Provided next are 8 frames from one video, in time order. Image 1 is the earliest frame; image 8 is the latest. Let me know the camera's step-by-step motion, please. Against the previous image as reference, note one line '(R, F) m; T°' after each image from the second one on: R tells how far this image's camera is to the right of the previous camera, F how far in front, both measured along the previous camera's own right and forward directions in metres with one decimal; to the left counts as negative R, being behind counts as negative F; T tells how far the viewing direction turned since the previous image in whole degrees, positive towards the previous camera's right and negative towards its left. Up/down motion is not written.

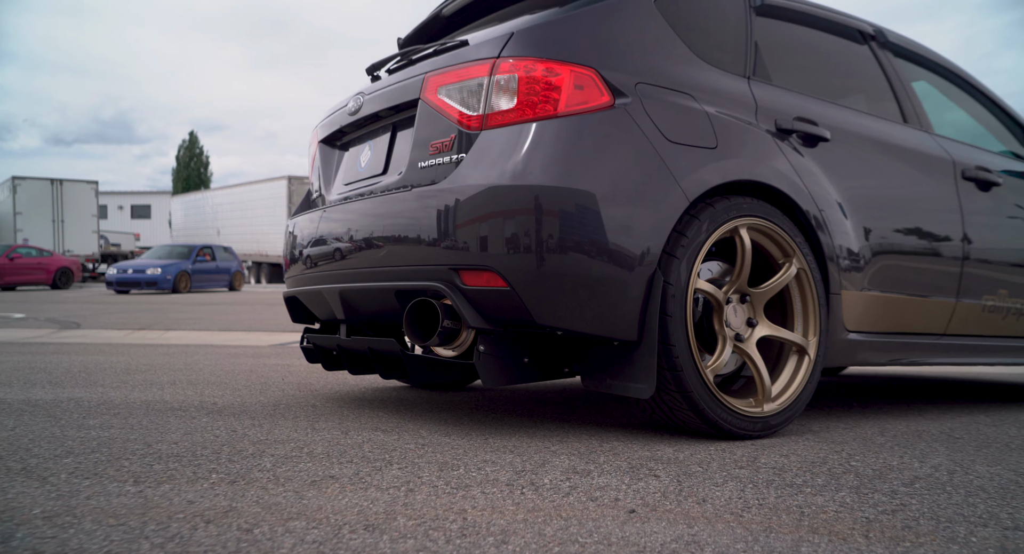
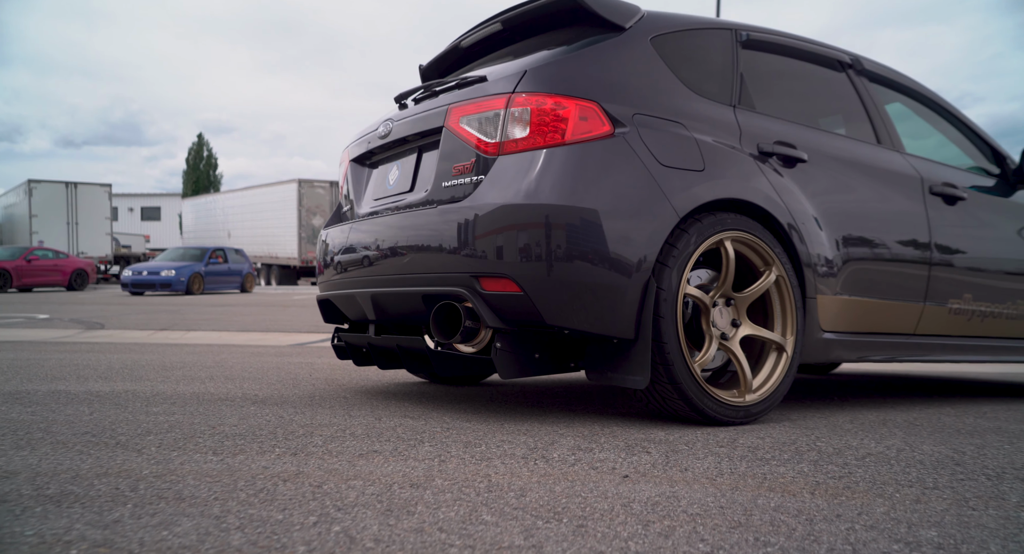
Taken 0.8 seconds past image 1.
(0.0, -0.3) m; 0°
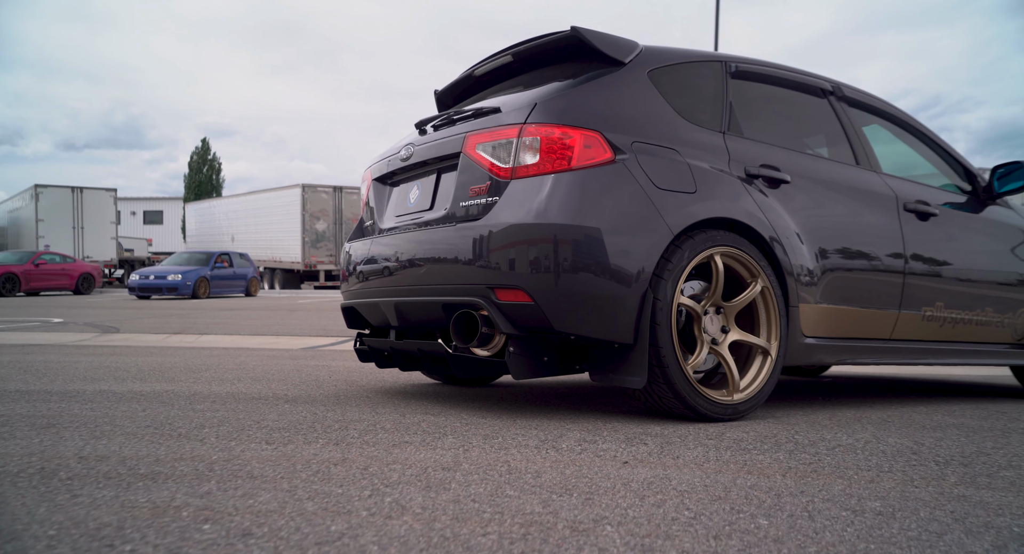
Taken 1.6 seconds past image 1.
(-0.1, -0.3) m; 0°
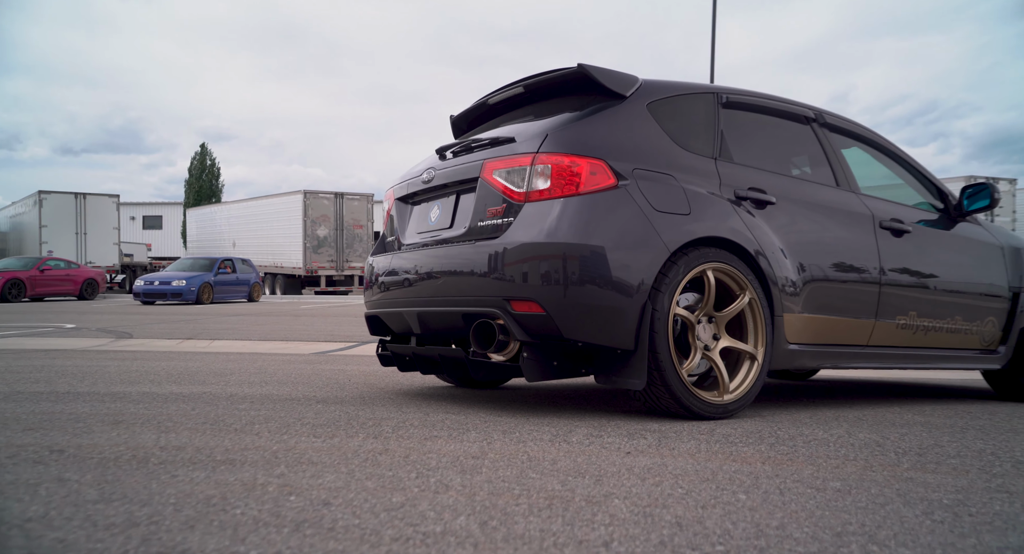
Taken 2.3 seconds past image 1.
(-0.1, -0.4) m; 0°
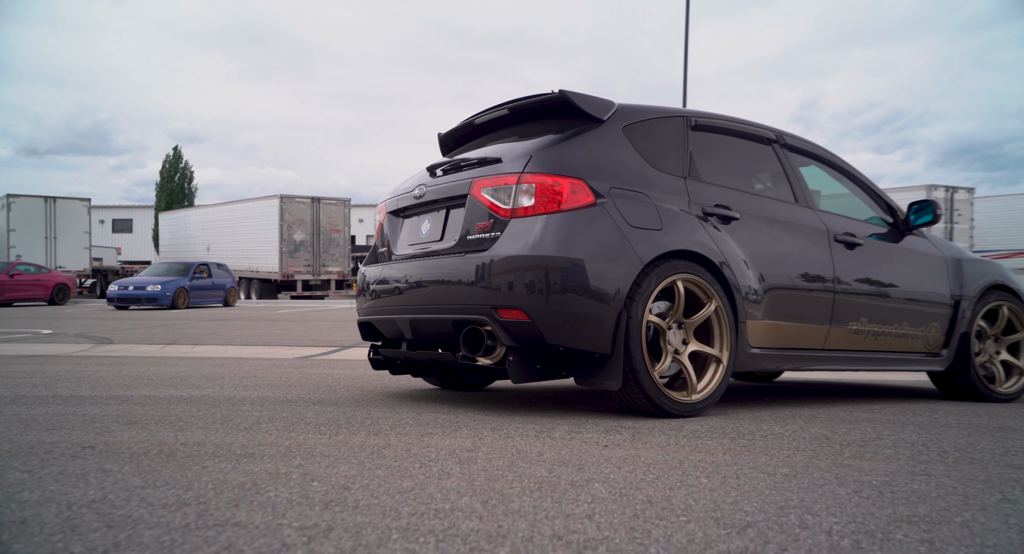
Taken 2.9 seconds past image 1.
(-0.1, -0.3) m; +2°
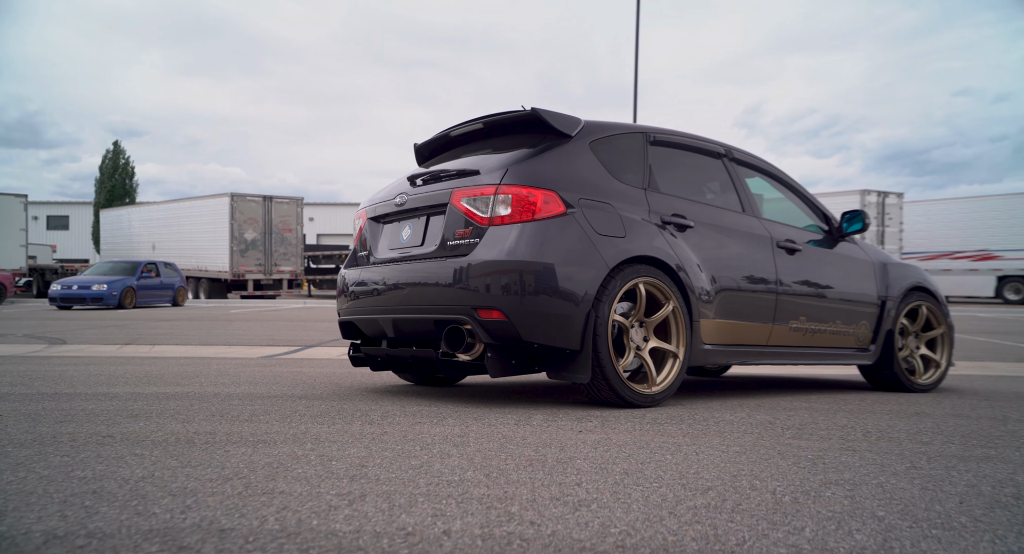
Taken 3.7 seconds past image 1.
(-0.2, -0.3) m; +4°
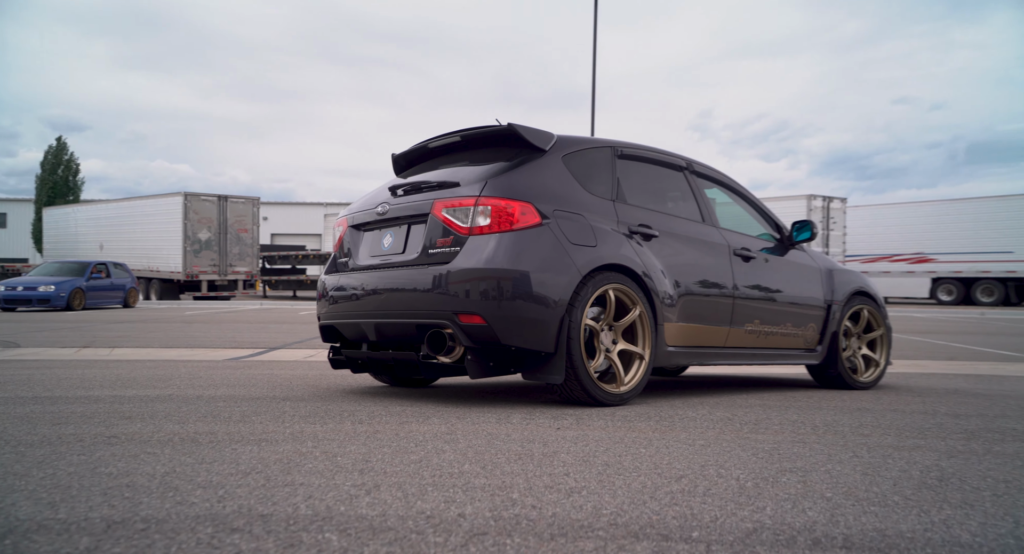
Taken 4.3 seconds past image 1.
(-0.1, -0.2) m; +4°
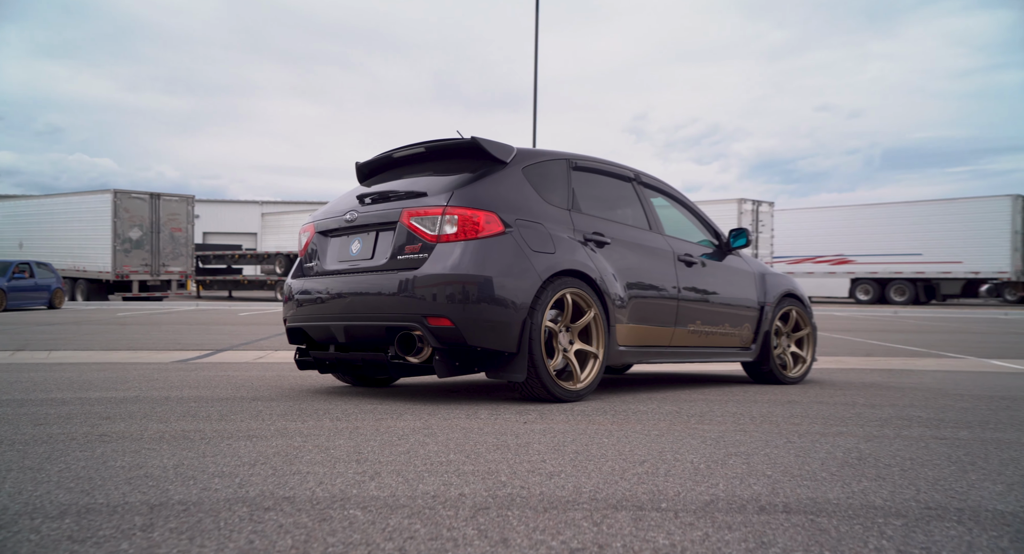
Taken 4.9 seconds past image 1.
(-0.2, -0.3) m; +5°
